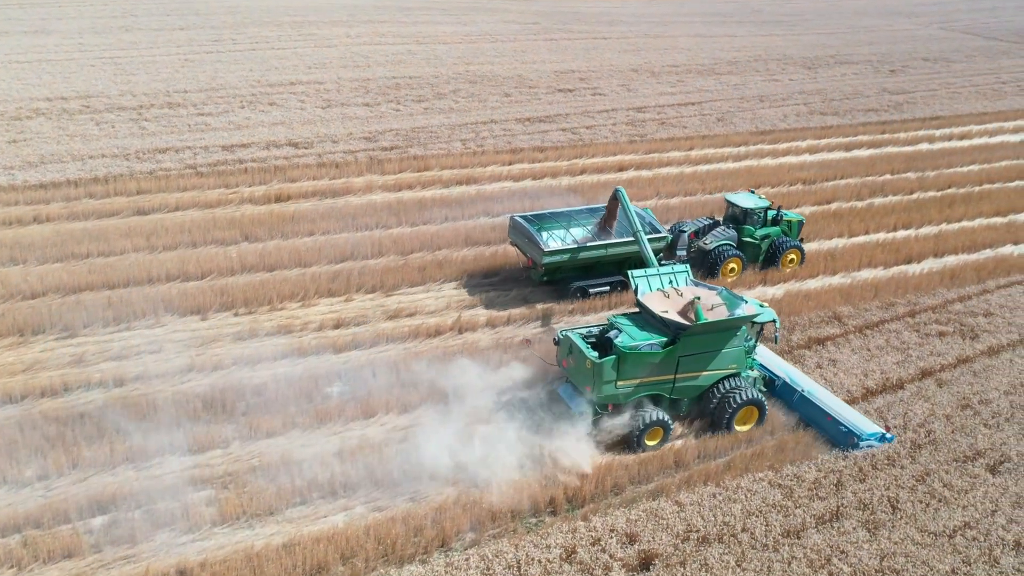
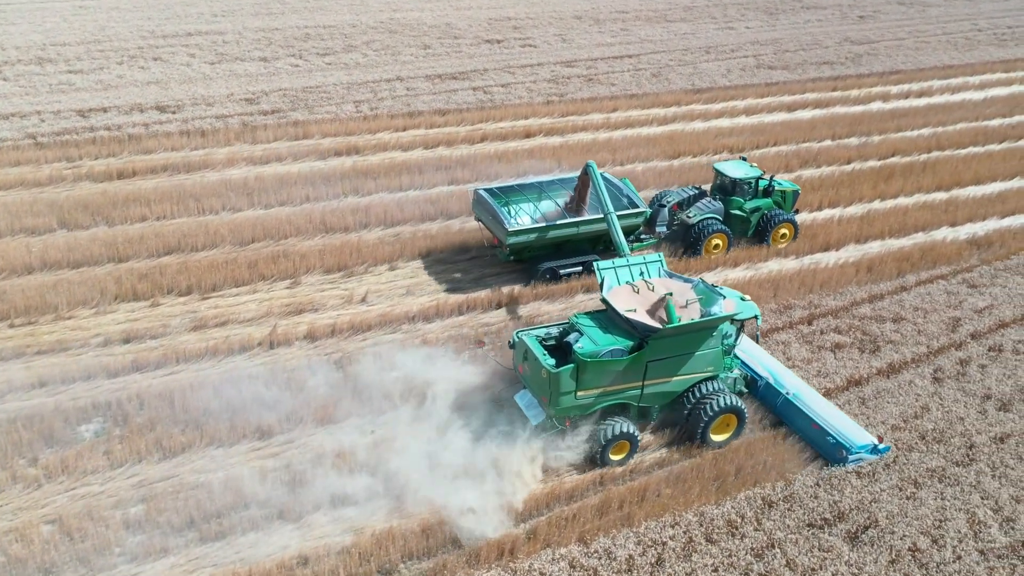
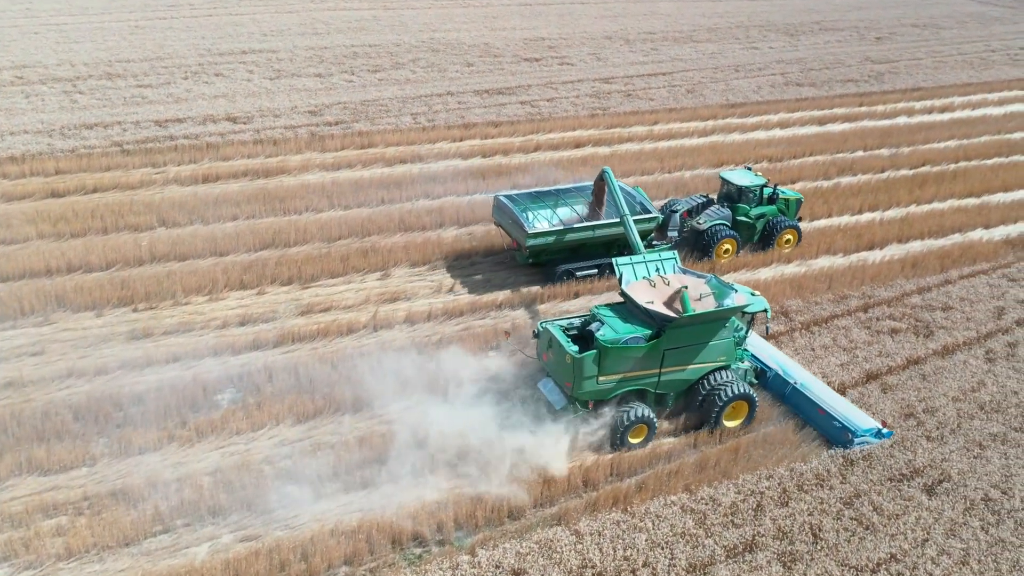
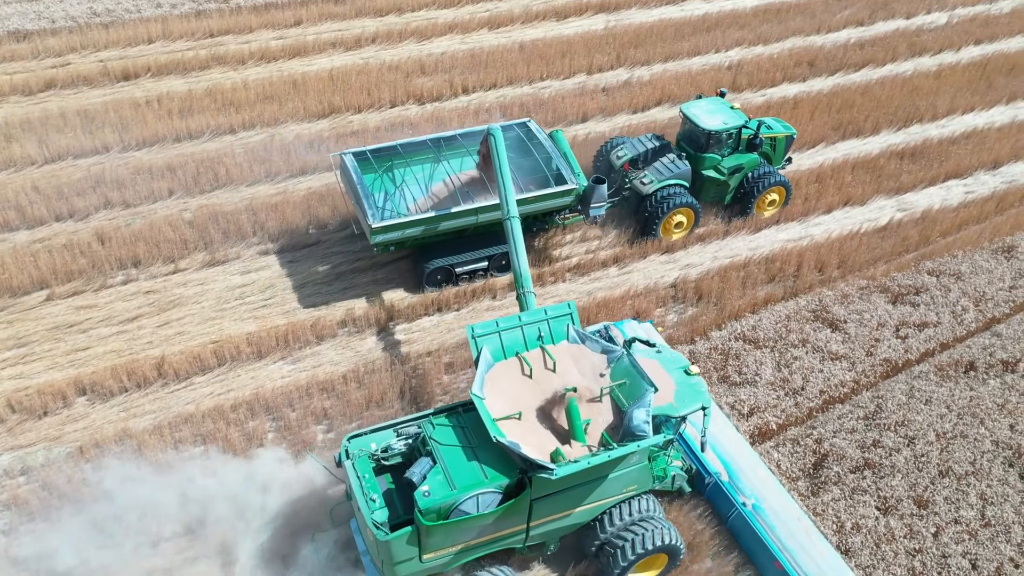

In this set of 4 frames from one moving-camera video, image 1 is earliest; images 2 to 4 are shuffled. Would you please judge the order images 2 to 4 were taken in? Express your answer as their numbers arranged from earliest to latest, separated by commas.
3, 2, 4
